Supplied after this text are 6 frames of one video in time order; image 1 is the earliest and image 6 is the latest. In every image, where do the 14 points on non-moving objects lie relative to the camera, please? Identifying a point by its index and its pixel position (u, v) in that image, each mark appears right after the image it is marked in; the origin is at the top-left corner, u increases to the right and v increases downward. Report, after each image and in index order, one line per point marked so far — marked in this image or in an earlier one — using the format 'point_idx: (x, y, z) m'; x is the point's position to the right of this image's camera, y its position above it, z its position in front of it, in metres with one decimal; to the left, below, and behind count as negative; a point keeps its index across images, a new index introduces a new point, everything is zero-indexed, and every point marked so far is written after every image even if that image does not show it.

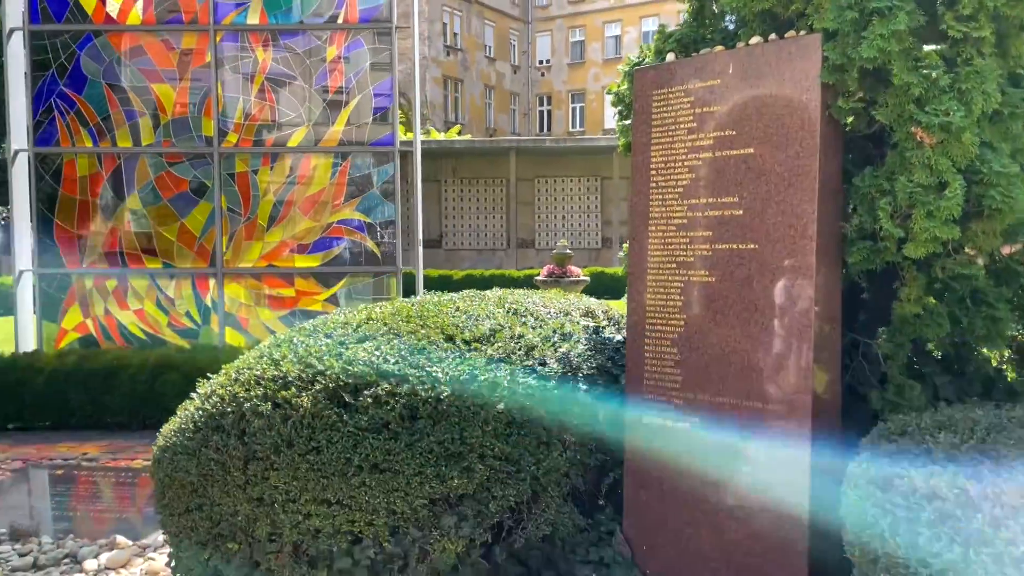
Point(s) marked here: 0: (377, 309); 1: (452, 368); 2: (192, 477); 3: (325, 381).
0: (-0.5, -0.1, +3.4) m
1: (-0.2, -0.3, +2.9) m
2: (-1.1, -0.6, +2.9) m
3: (-0.6, -0.3, +2.9) m
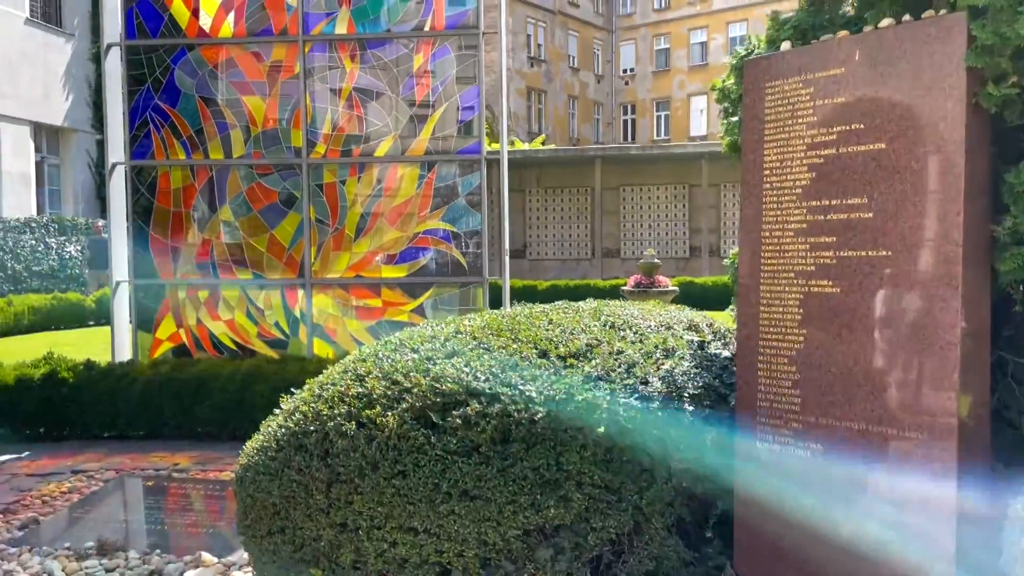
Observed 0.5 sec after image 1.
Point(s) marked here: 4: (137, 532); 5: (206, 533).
0: (-0.2, -0.1, +3.2) m
1: (+0.1, -0.3, +2.7) m
2: (-0.8, -0.7, +2.8) m
3: (-0.3, -0.3, +2.7) m
4: (-1.9, -1.2, +4.5) m
5: (-1.6, -1.2, +4.4) m
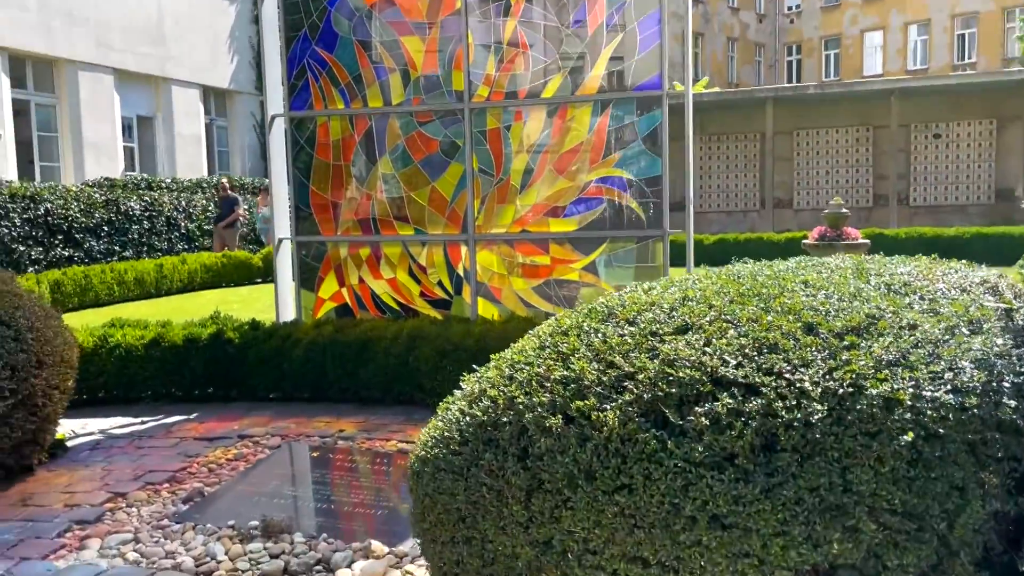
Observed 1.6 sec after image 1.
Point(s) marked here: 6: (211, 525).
0: (+0.5, 0.0, +2.5) m
1: (+0.7, -0.2, +2.0) m
2: (-0.1, -0.6, +2.2) m
3: (+0.3, -0.2, +2.0) m
4: (-1.0, -1.0, +4.1) m
5: (-0.7, -1.0, +4.0) m
6: (-1.4, -1.1, +3.9) m
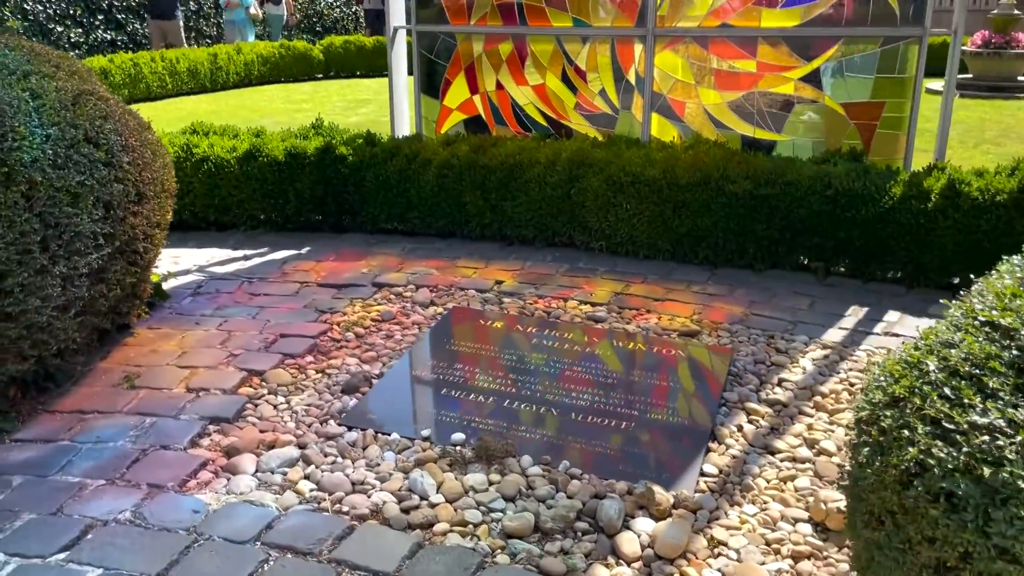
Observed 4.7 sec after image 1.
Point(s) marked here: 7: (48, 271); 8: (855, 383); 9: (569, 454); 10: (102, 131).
0: (+1.5, +0.2, +1.1) m
1: (+1.7, -0.2, +0.7) m
2: (+0.8, -0.4, +1.0) m
3: (+1.2, -0.2, +0.7) m
4: (0.0, -0.4, +3.0) m
5: (+0.3, -0.5, +2.9) m
6: (-0.4, -0.5, +2.8) m
7: (-1.4, +0.1, +2.6) m
8: (+1.3, -0.4, +3.3) m
9: (+0.2, -0.5, +2.7) m
10: (-1.4, +0.5, +3.0) m
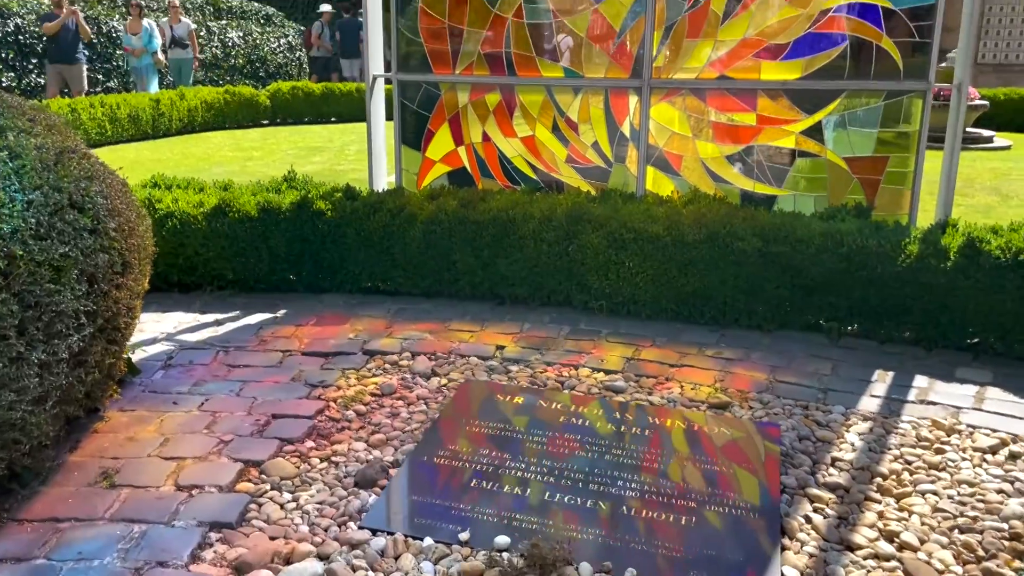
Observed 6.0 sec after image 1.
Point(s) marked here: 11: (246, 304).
0: (+1.8, 0.0, +1.0) m
1: (+2.0, -0.3, +0.5) m
2: (+1.1, -0.5, +0.8) m
3: (+1.5, -0.3, +0.5) m
4: (+0.1, -0.7, +2.7) m
5: (+0.5, -0.7, +2.6) m
6: (-0.2, -0.7, +2.5) m
7: (-1.3, -0.2, +2.2) m
8: (+1.4, -0.6, +3.0) m
9: (+0.4, -0.8, +2.4) m
10: (-1.3, +0.3, +2.6) m
11: (-1.5, -0.1, +4.9) m
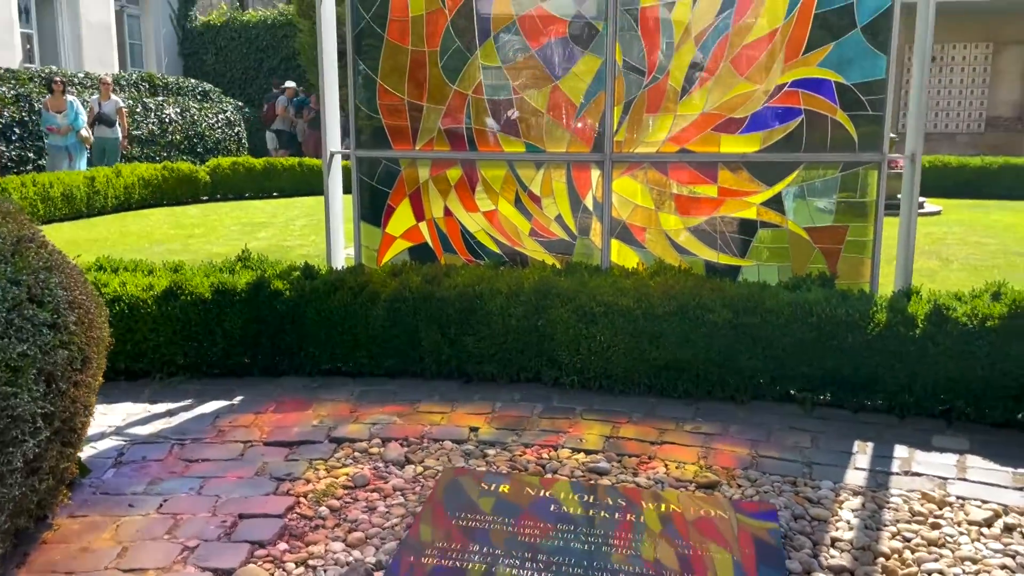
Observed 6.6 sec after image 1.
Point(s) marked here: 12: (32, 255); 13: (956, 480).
0: (+1.8, 0.0, +1.0) m
1: (+2.1, -0.3, +0.5) m
2: (+1.2, -0.6, +0.7) m
3: (+1.7, -0.3, +0.5) m
4: (+0.1, -0.9, +2.5) m
5: (+0.5, -0.9, +2.4) m
6: (-0.2, -1.0, +2.3) m
7: (-1.3, -0.4, +2.0) m
8: (+1.4, -0.9, +3.0) m
9: (+0.4, -1.0, +2.2) m
10: (-1.3, 0.0, +2.4) m
11: (-1.7, -0.6, +4.6) m
12: (-1.4, +0.1, +2.4) m
13: (+1.8, -0.8, +3.5) m
